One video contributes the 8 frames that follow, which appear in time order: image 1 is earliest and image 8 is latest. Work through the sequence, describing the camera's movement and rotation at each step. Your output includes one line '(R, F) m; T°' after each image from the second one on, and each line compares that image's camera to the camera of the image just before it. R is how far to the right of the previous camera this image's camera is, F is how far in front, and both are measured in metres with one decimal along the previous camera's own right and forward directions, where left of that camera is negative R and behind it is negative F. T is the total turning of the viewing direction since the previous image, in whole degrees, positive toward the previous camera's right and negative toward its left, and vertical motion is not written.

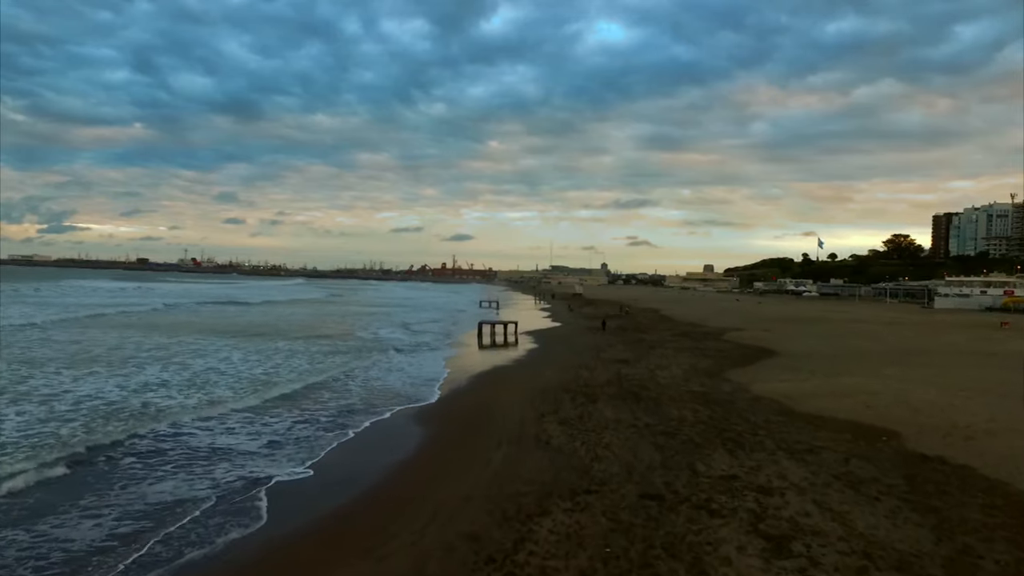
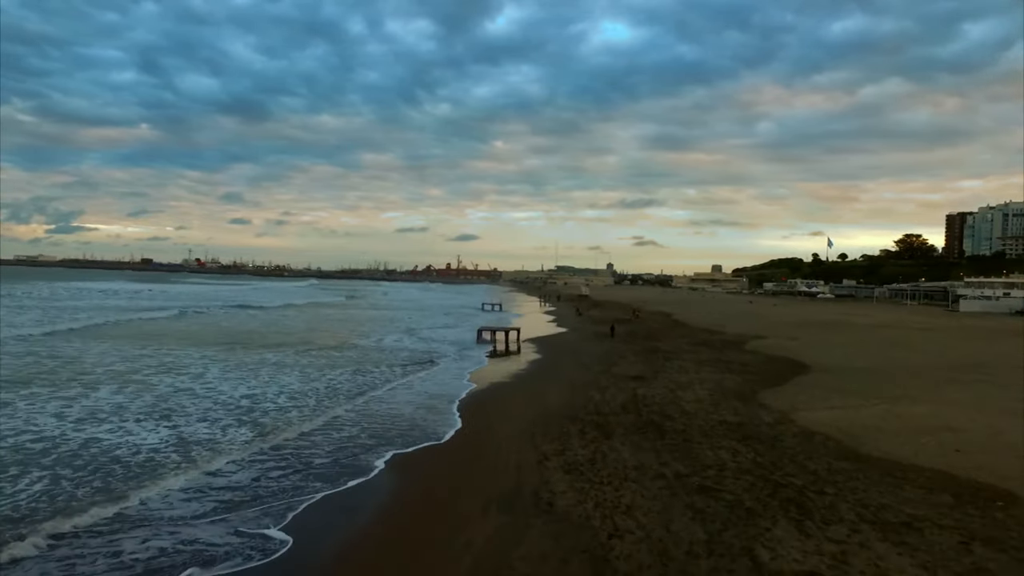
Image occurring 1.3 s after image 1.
(+0.1, +2.0) m; 0°
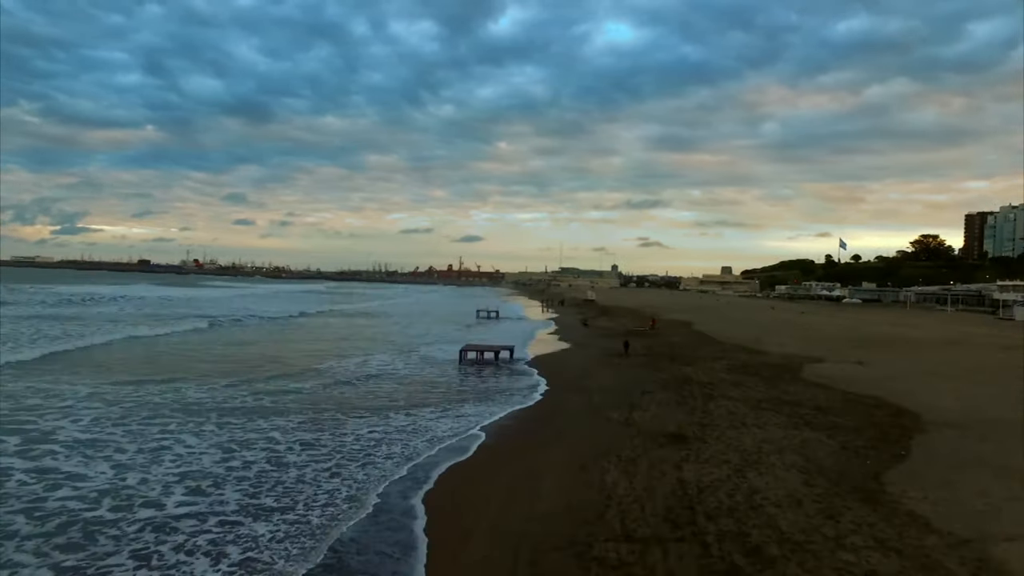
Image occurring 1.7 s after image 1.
(+0.3, +4.5) m; 0°
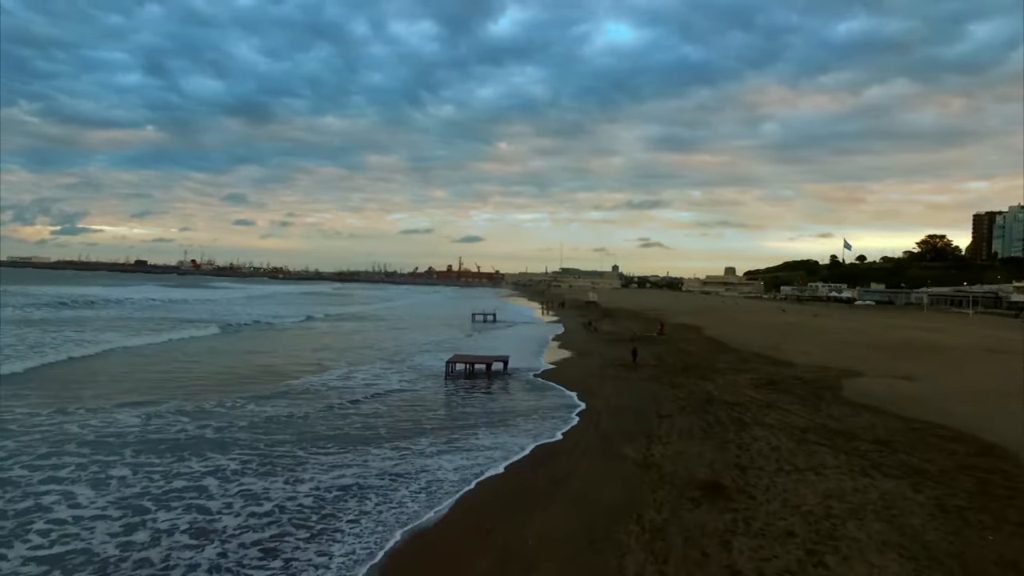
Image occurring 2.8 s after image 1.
(+0.1, +2.2) m; 0°
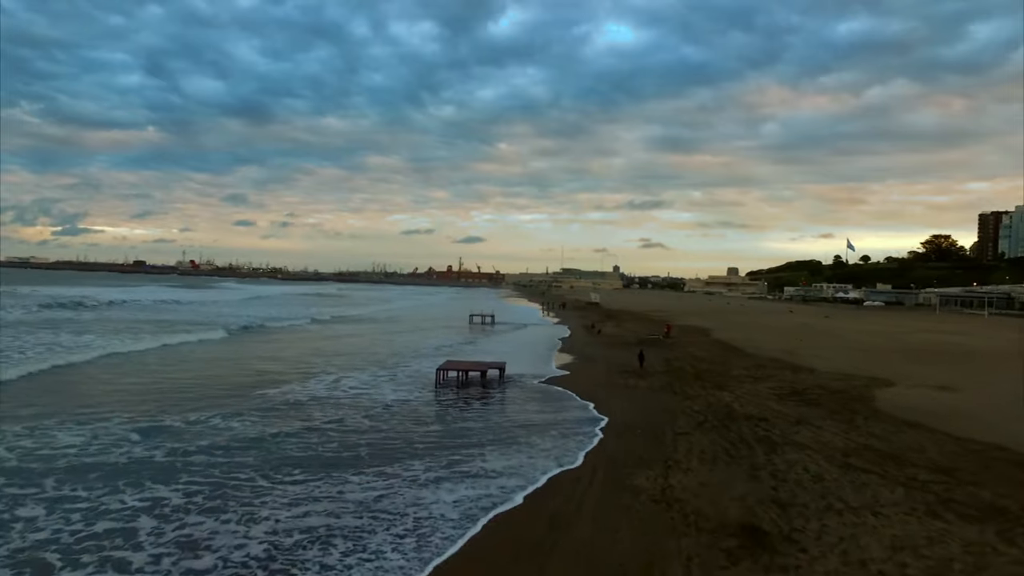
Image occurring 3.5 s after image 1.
(+0.1, +1.4) m; 0°
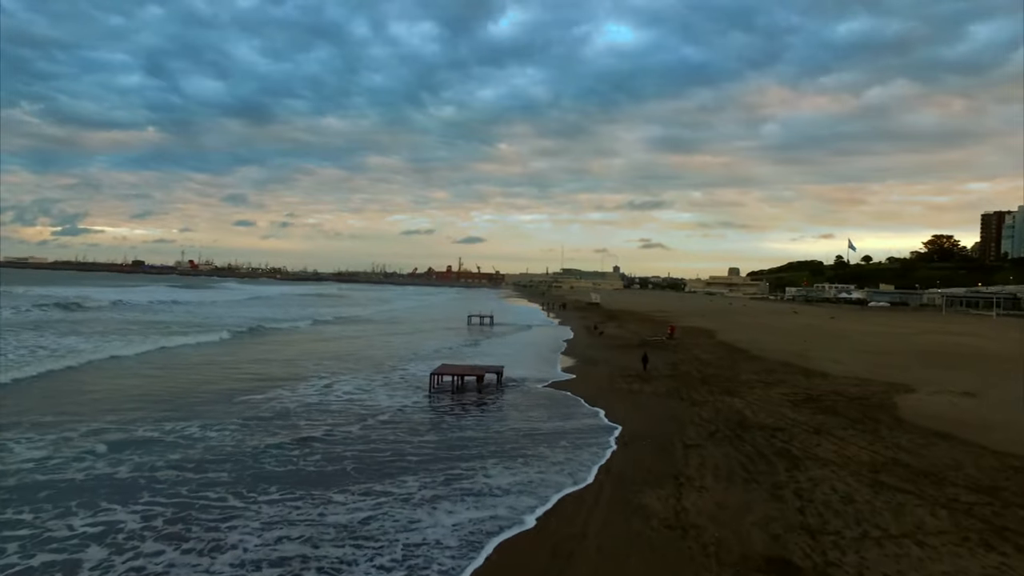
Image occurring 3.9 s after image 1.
(0.0, +0.8) m; 0°
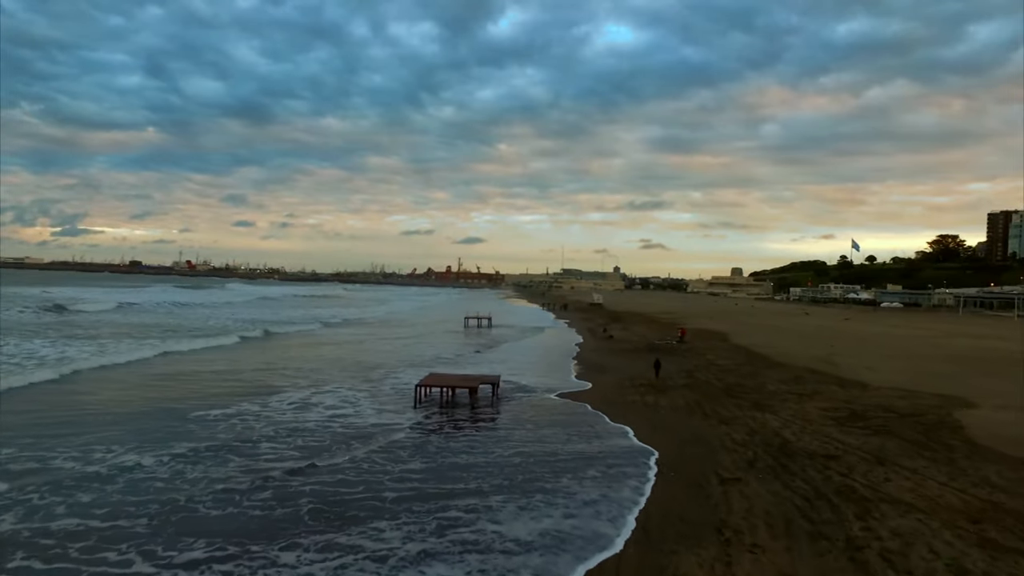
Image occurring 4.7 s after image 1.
(0.0, +1.8) m; 0°
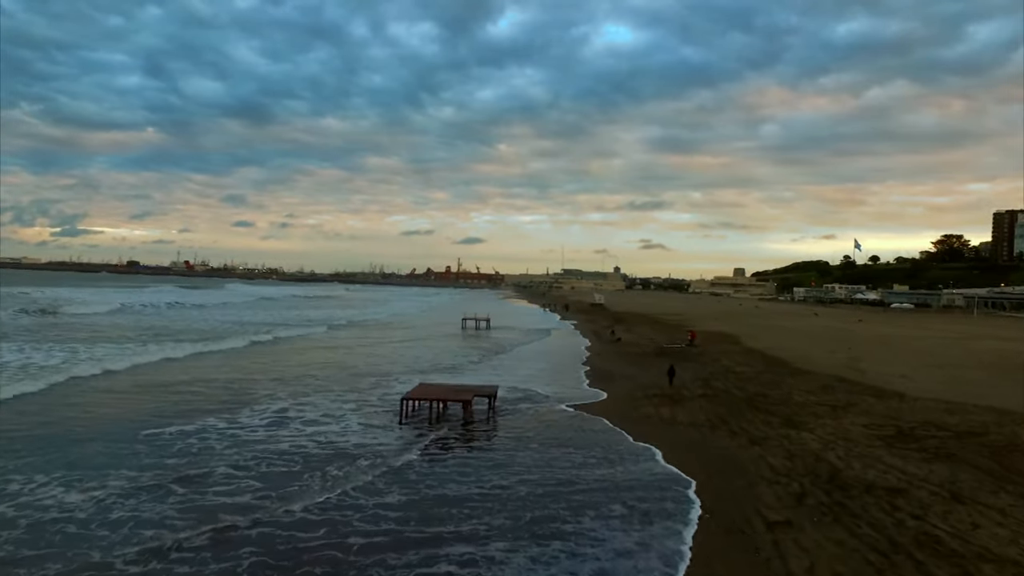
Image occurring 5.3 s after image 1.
(0.0, +1.4) m; 0°
